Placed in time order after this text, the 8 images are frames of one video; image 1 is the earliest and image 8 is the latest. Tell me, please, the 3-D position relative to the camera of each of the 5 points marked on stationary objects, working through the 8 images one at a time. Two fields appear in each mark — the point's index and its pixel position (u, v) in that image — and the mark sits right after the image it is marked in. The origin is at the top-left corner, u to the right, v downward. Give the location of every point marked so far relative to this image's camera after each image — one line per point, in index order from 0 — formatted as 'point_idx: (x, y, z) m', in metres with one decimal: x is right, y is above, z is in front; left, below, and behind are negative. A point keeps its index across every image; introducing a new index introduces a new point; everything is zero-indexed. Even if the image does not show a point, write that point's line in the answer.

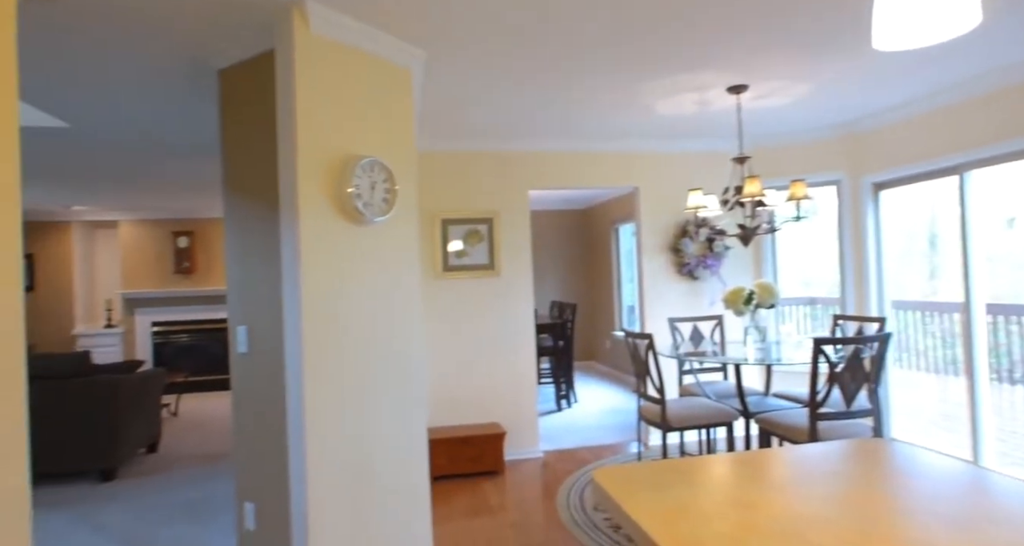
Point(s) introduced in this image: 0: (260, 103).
0: (-1.1, +0.7, +2.5) m
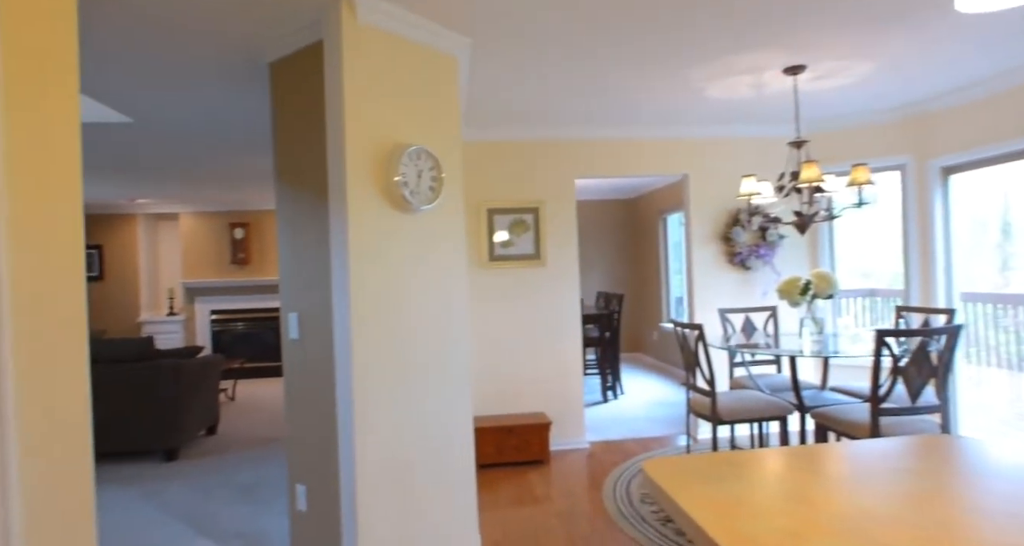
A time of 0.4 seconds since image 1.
0: (-0.9, +0.8, +2.6) m
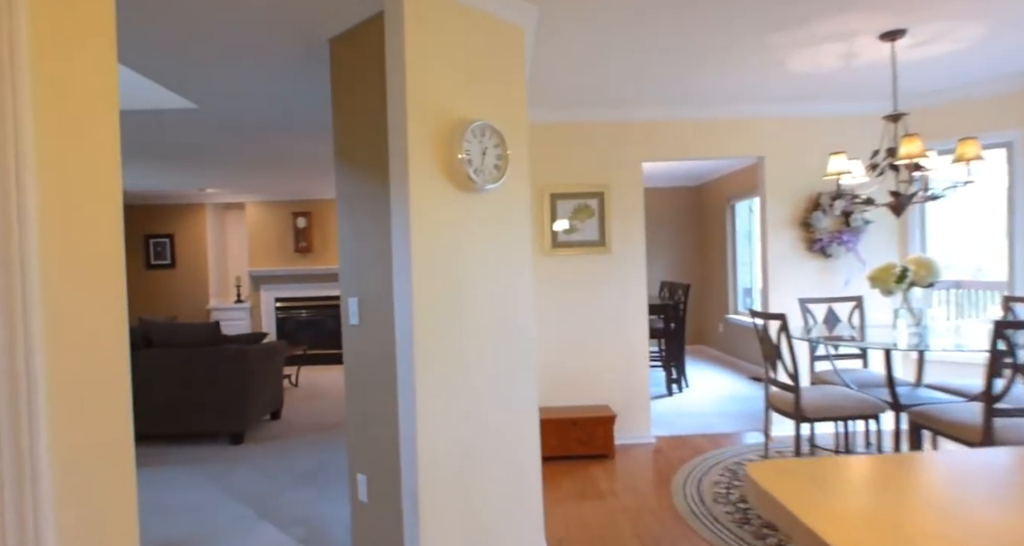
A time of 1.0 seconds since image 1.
0: (-0.6, +0.8, +2.5) m
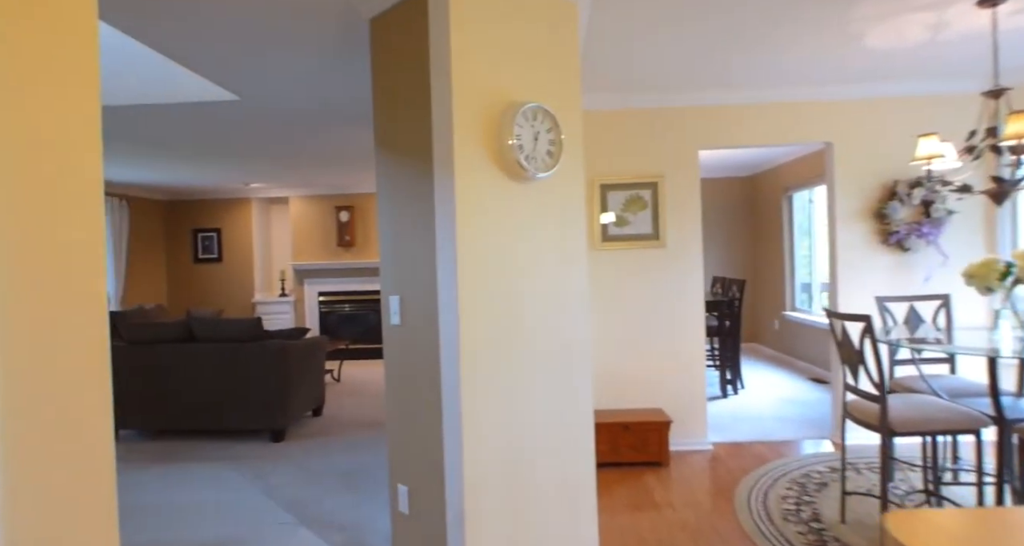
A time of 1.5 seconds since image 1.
0: (-0.4, +0.9, +2.3) m
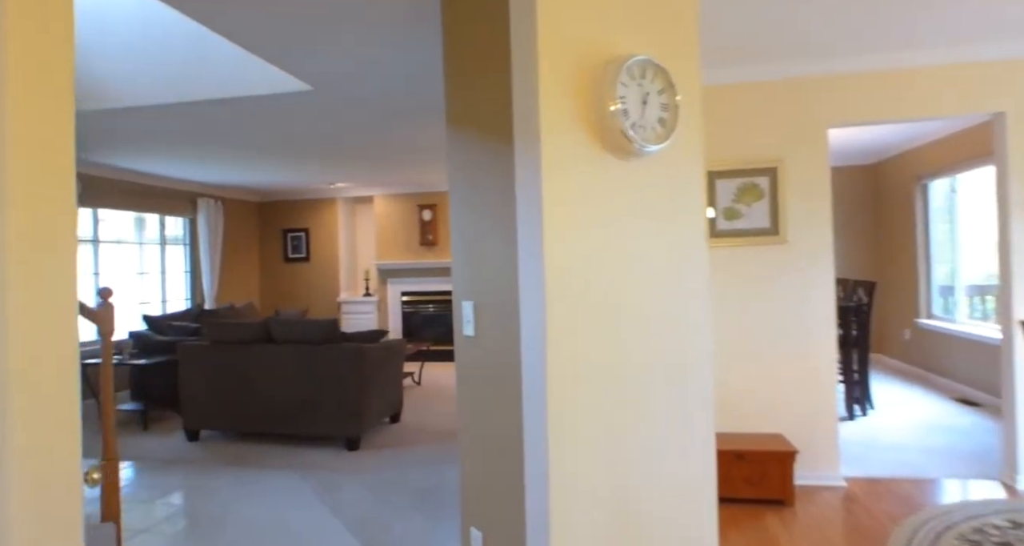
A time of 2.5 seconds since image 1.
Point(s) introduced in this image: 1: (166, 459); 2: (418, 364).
0: (-0.1, +0.9, +1.9) m
1: (-2.6, -1.4, +4.5) m
2: (-1.3, -1.2, +8.0) m
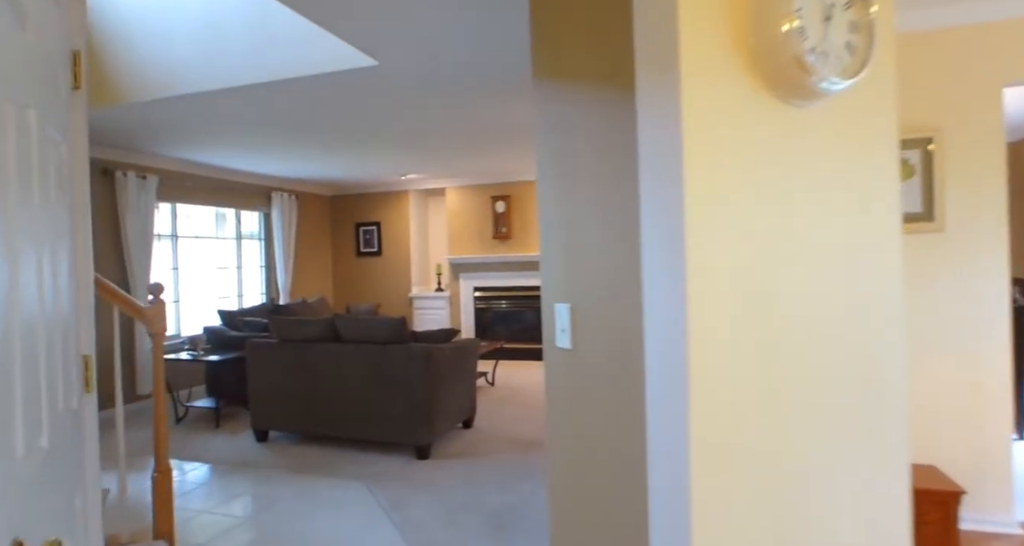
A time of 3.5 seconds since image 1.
0: (+0.2, +0.9, +1.4) m
1: (-2.0, -1.4, +4.3) m
2: (-0.3, -1.2, +7.7) m
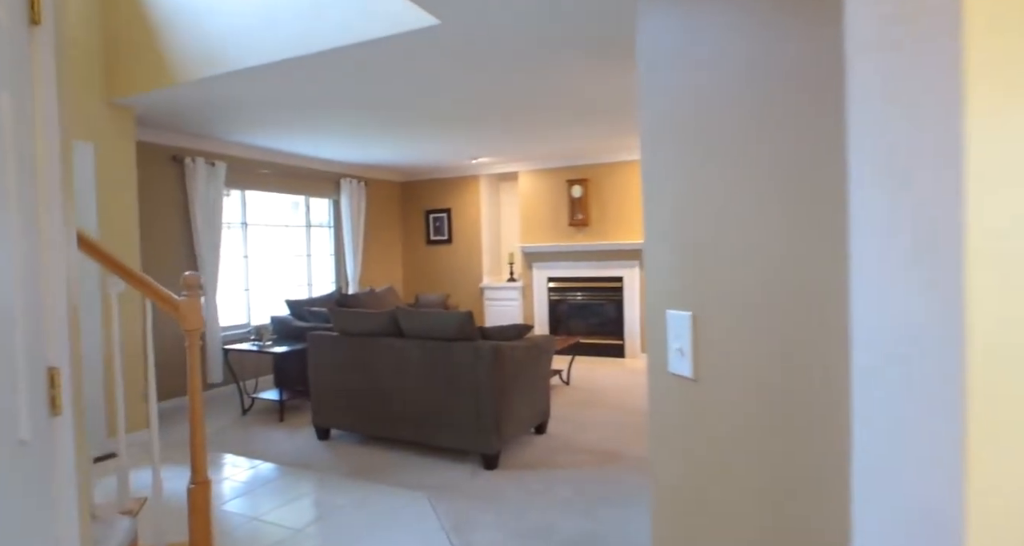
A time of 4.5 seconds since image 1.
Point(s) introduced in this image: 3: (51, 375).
0: (+0.4, +0.9, +0.9) m
1: (-1.5, -1.3, +4.1) m
2: (+0.7, -1.0, +7.2) m
3: (-1.0, -0.2, +1.2) m
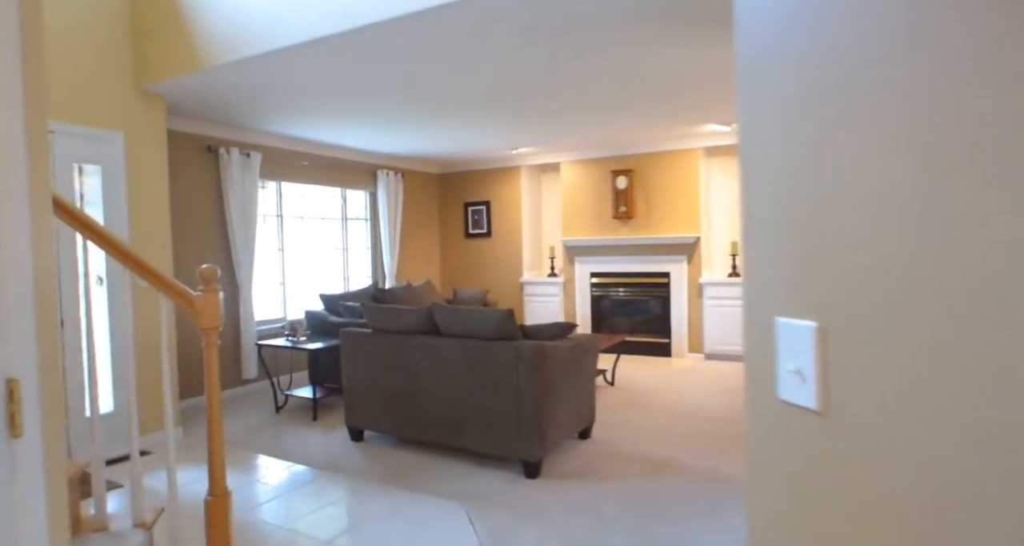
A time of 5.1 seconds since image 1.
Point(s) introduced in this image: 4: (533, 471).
0: (+0.4, +0.9, +0.6) m
1: (-1.2, -1.2, +3.9) m
2: (+1.1, -1.0, +6.9) m
3: (-0.9, -0.2, +1.0) m
4: (+0.1, -1.2, +3.5) m
